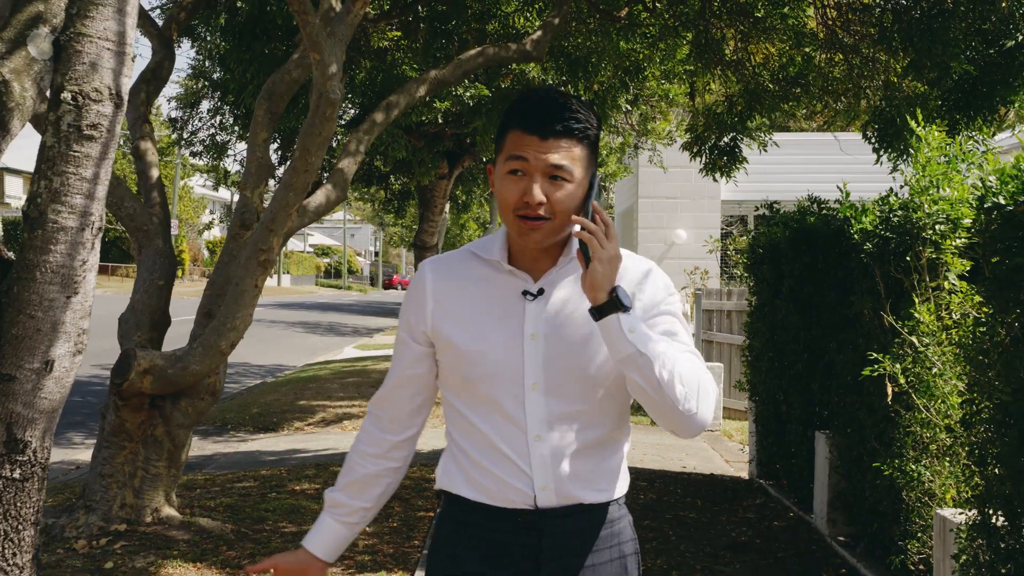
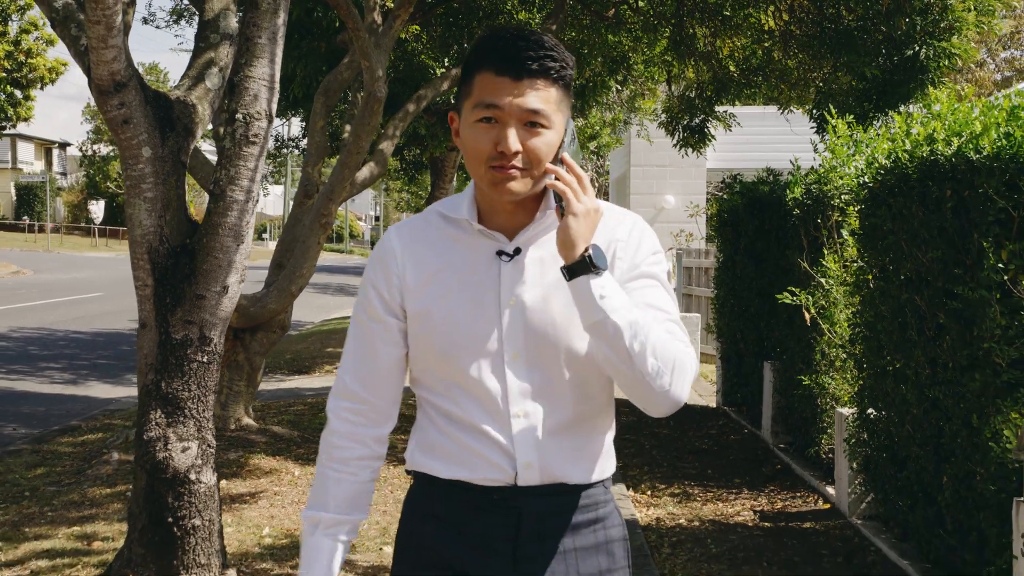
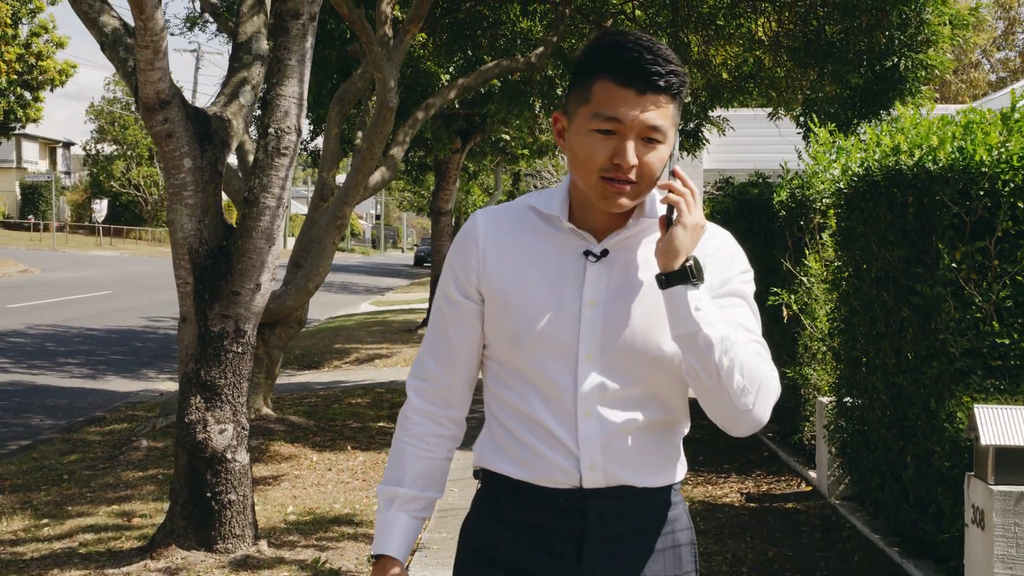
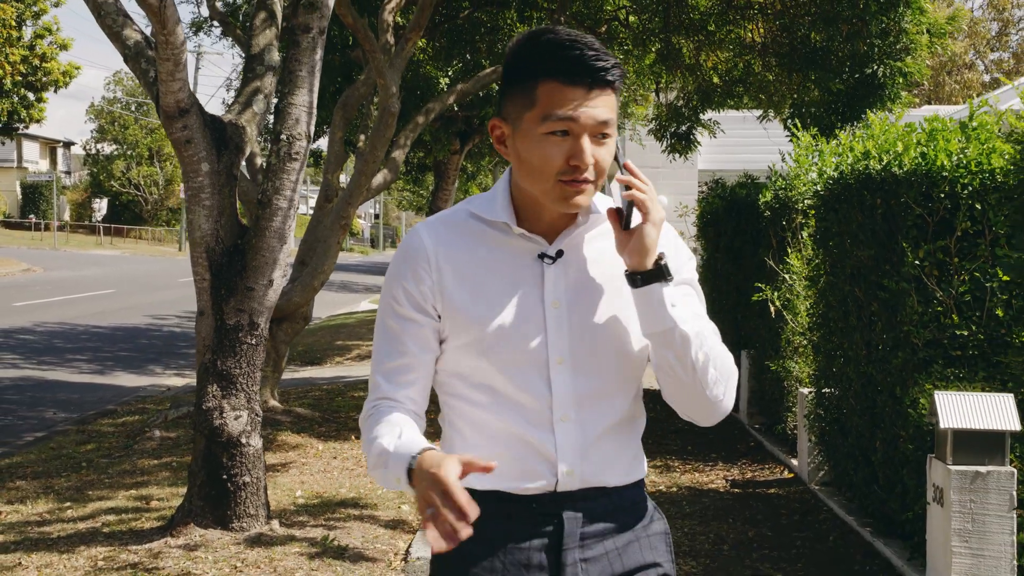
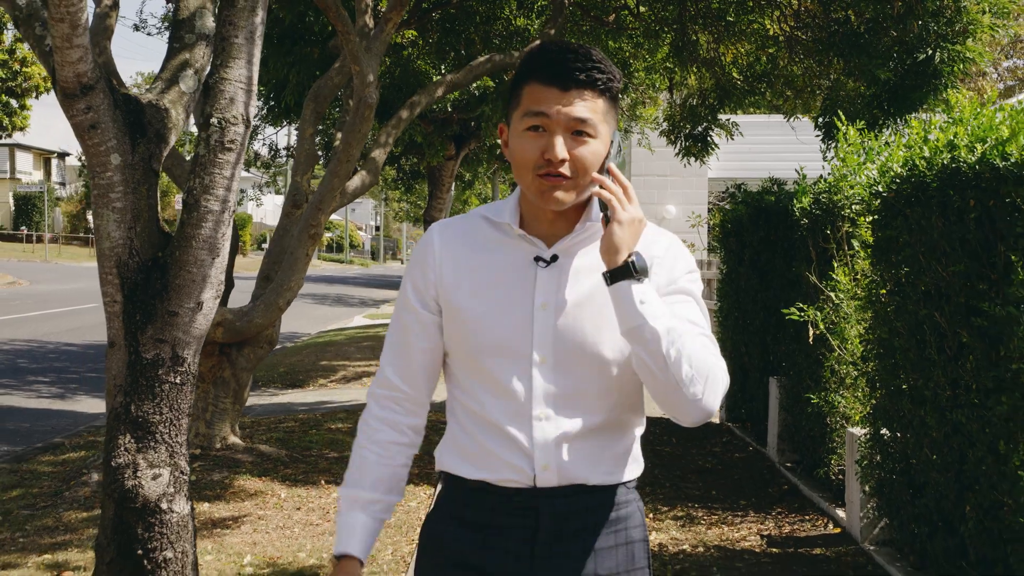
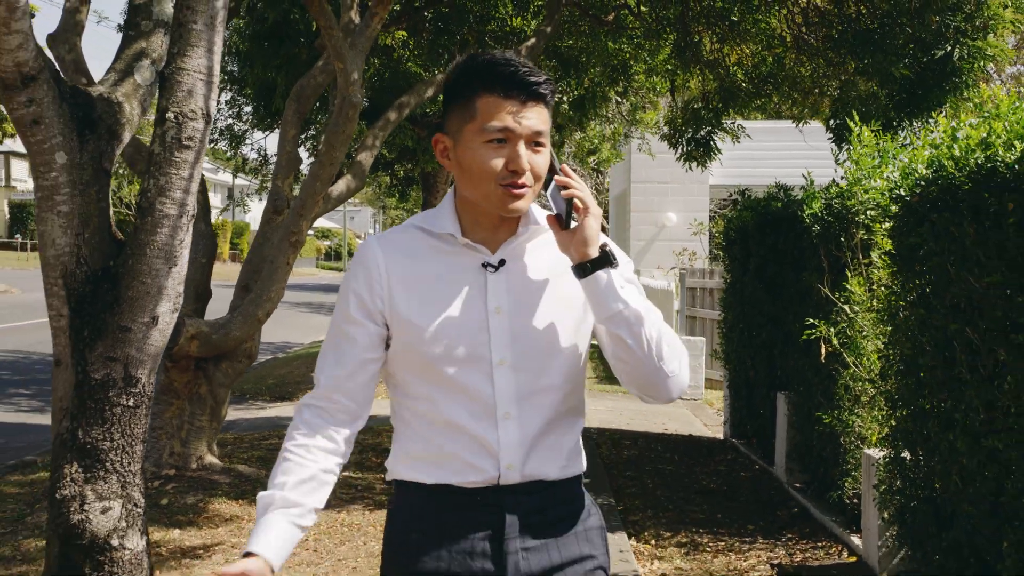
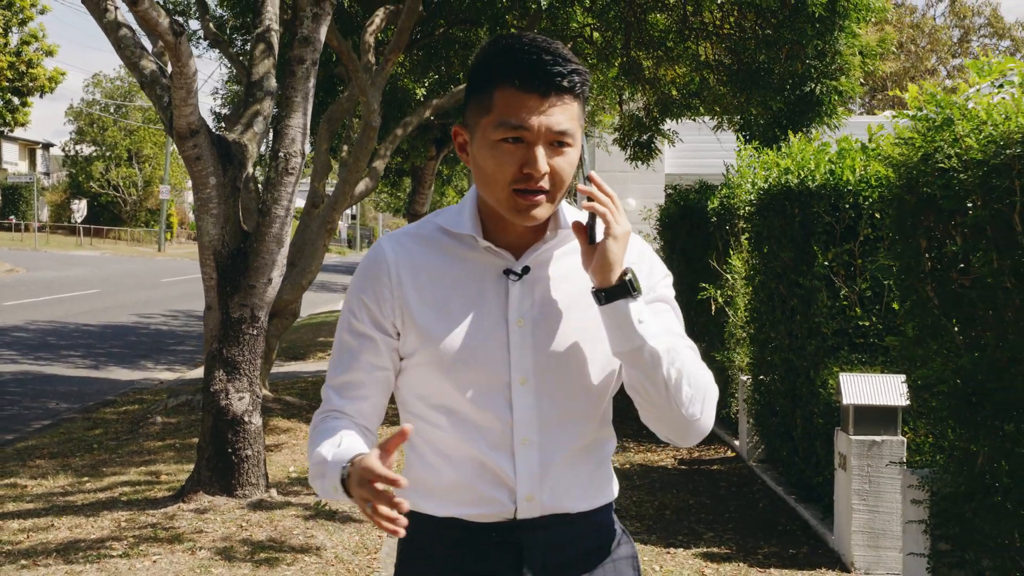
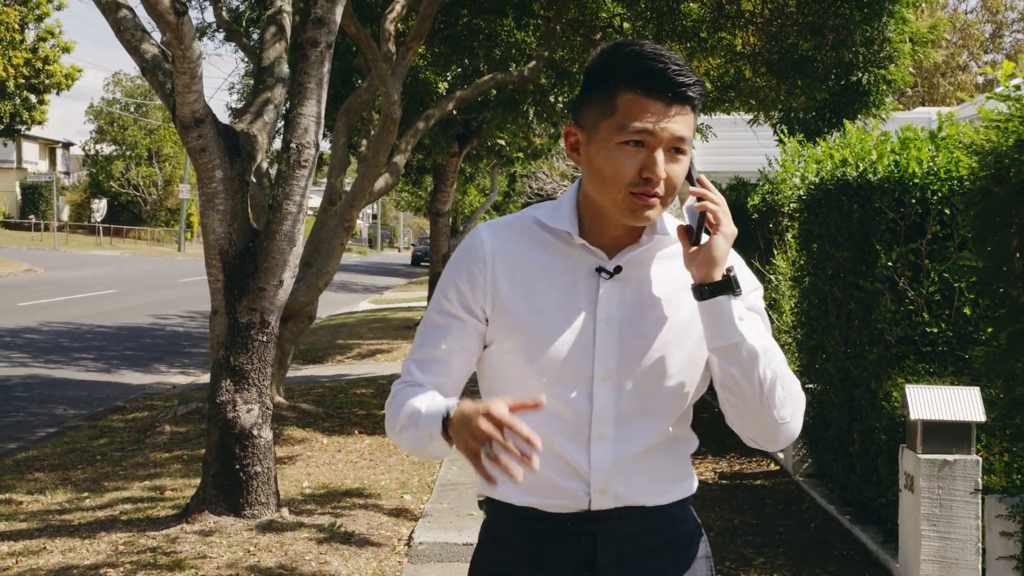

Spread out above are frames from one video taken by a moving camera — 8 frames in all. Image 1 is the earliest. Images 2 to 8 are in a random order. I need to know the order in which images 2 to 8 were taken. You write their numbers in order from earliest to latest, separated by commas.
6, 5, 2, 3, 4, 8, 7
